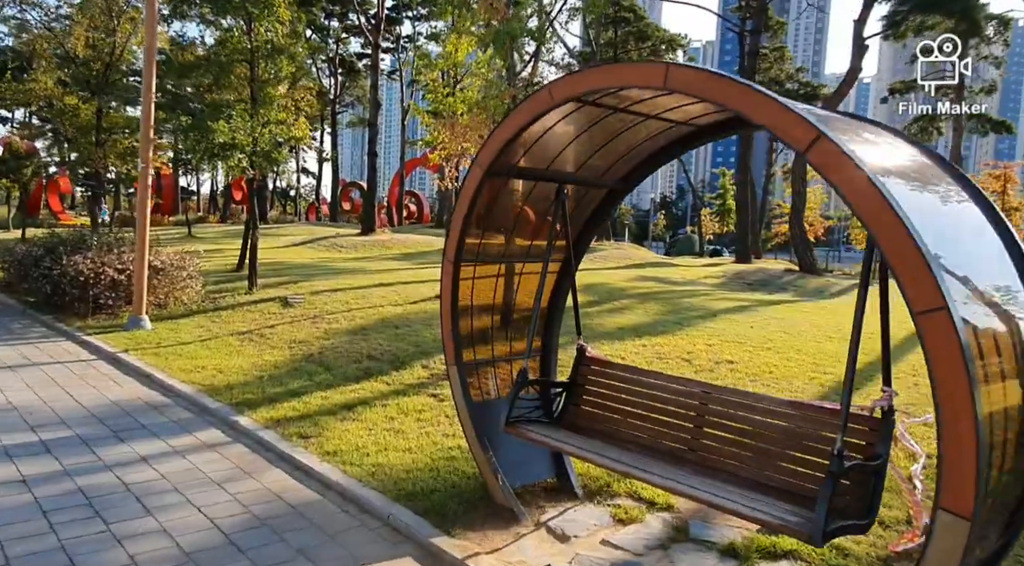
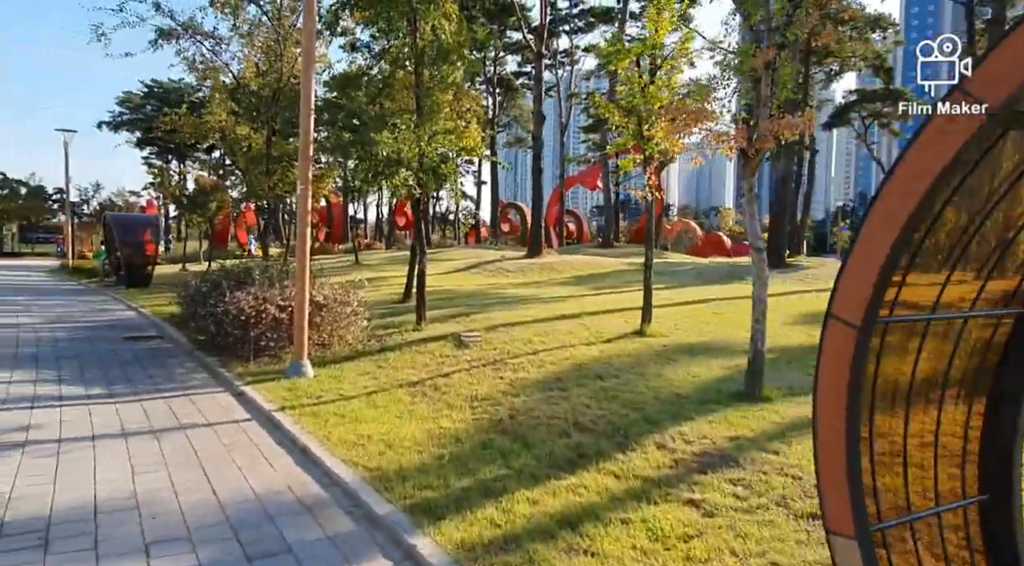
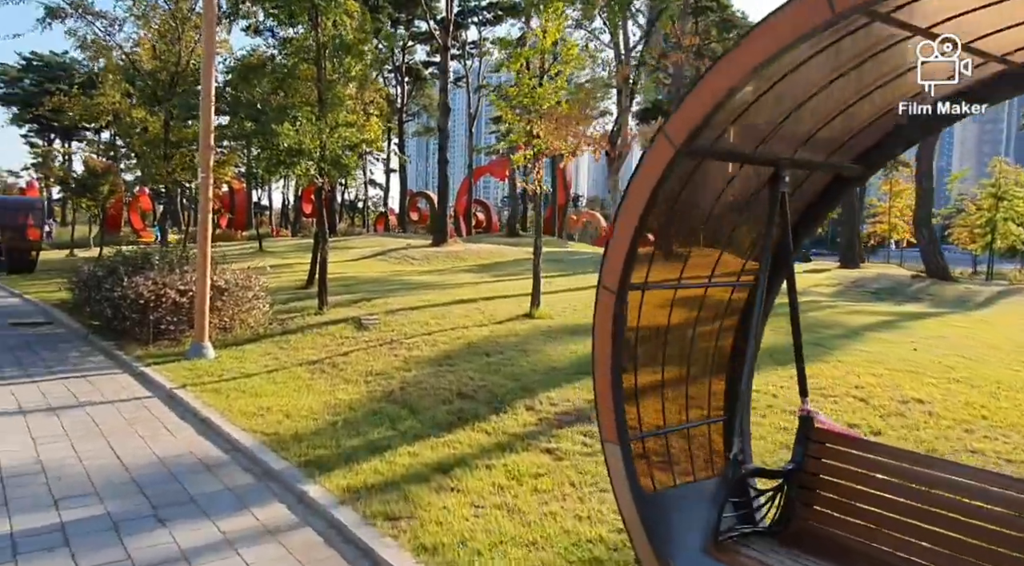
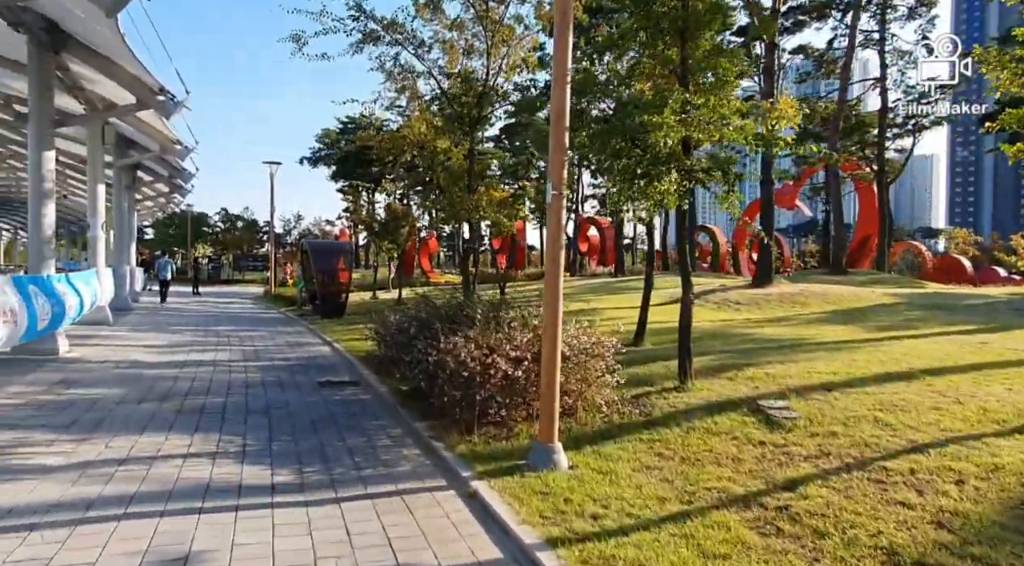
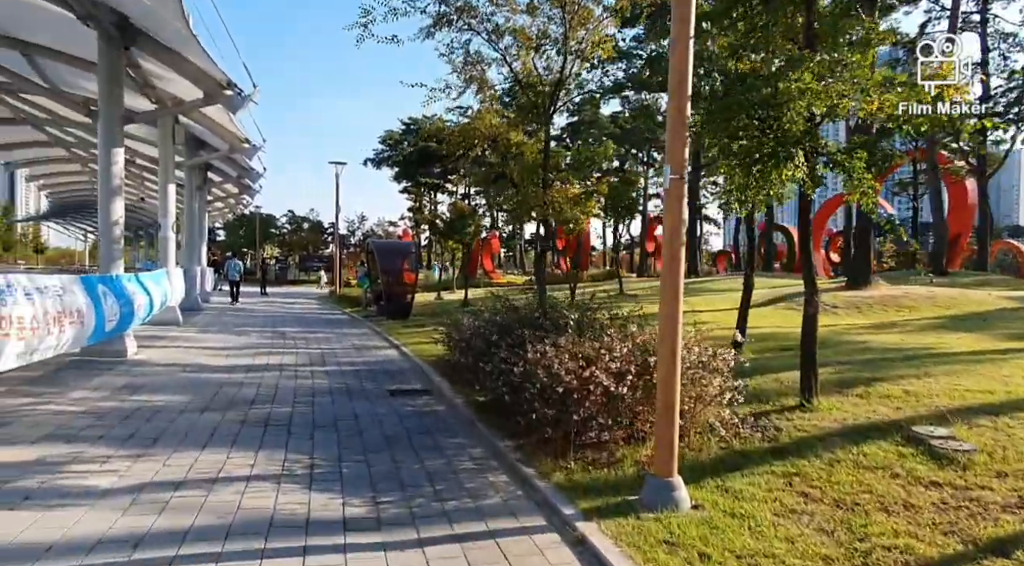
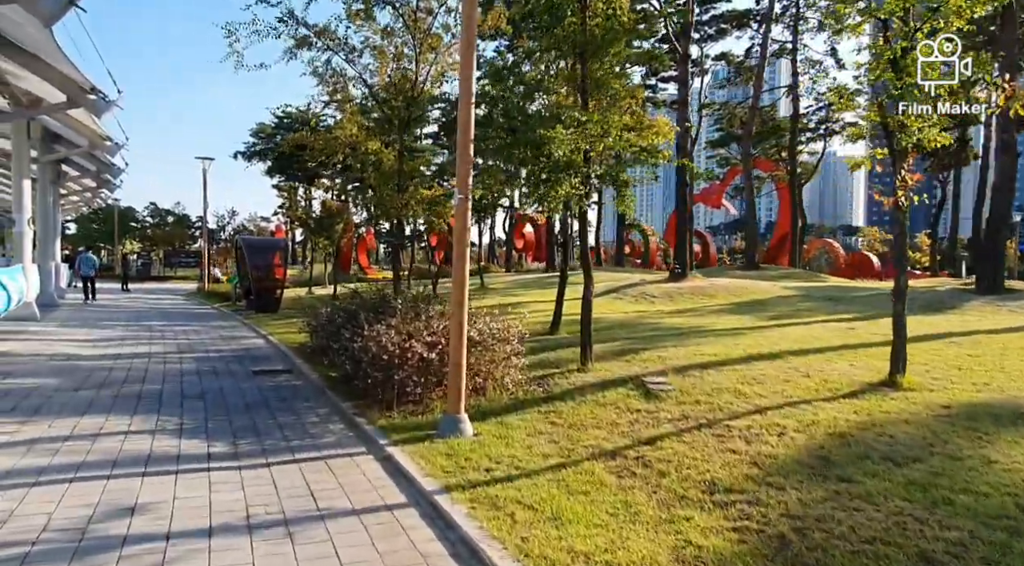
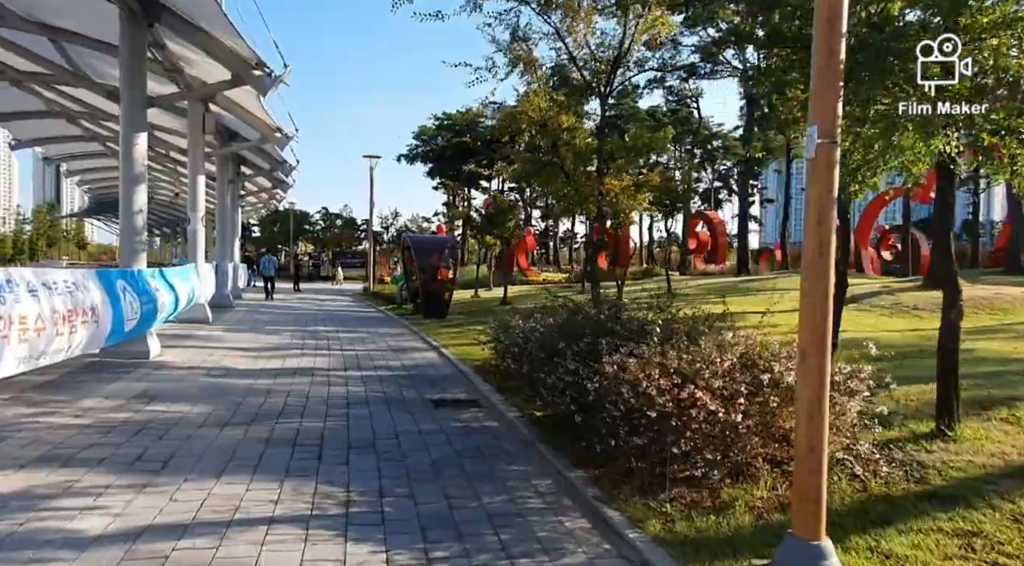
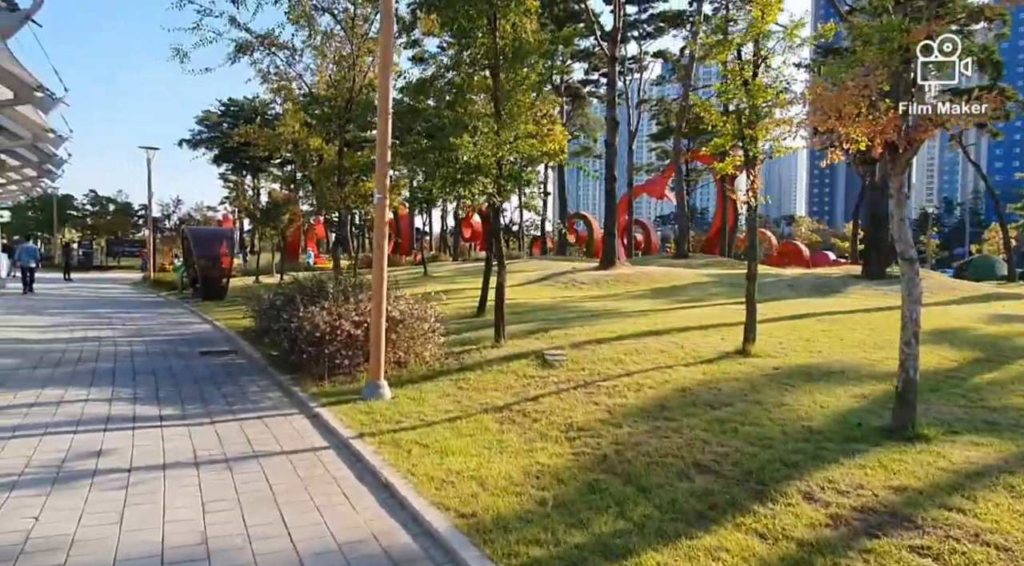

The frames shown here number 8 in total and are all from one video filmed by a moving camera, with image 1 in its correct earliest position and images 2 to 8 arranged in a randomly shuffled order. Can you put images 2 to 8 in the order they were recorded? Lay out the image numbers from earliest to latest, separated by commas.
3, 2, 8, 6, 4, 5, 7
